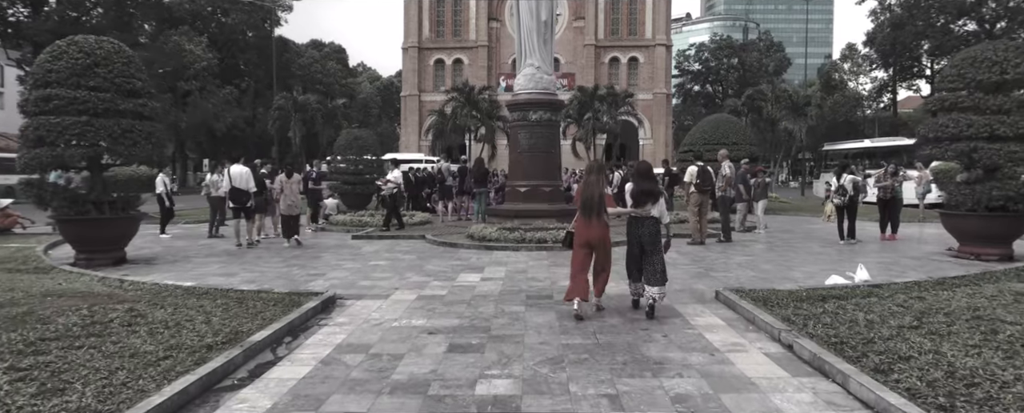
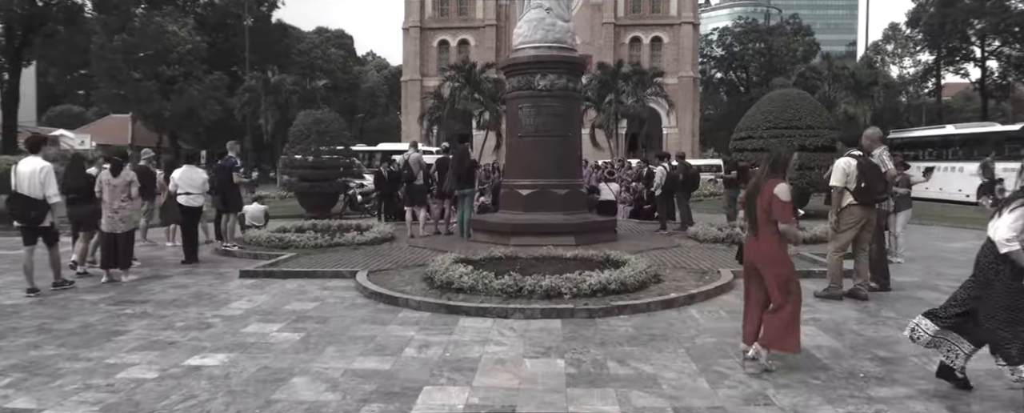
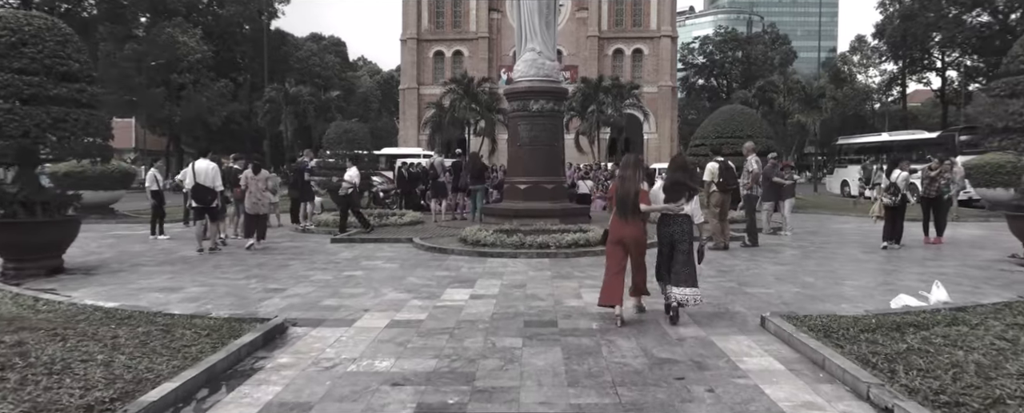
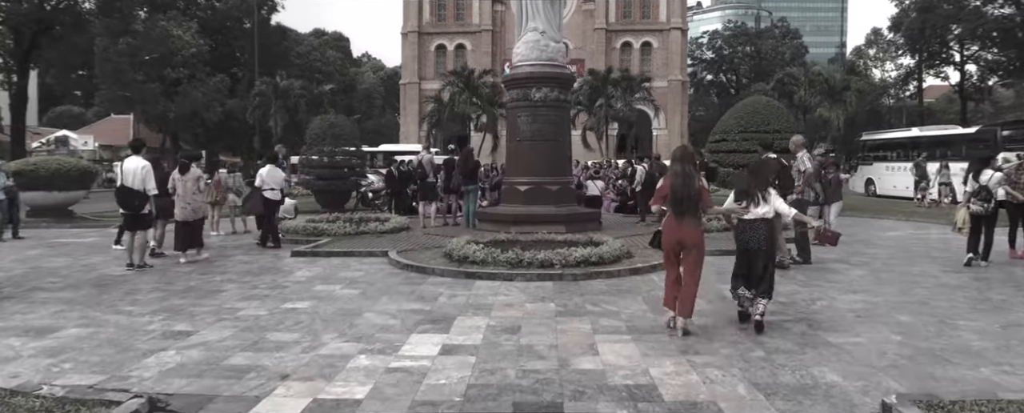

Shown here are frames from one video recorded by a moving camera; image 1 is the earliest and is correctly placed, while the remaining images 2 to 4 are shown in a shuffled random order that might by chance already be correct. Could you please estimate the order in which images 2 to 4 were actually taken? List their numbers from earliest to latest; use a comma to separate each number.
3, 4, 2
